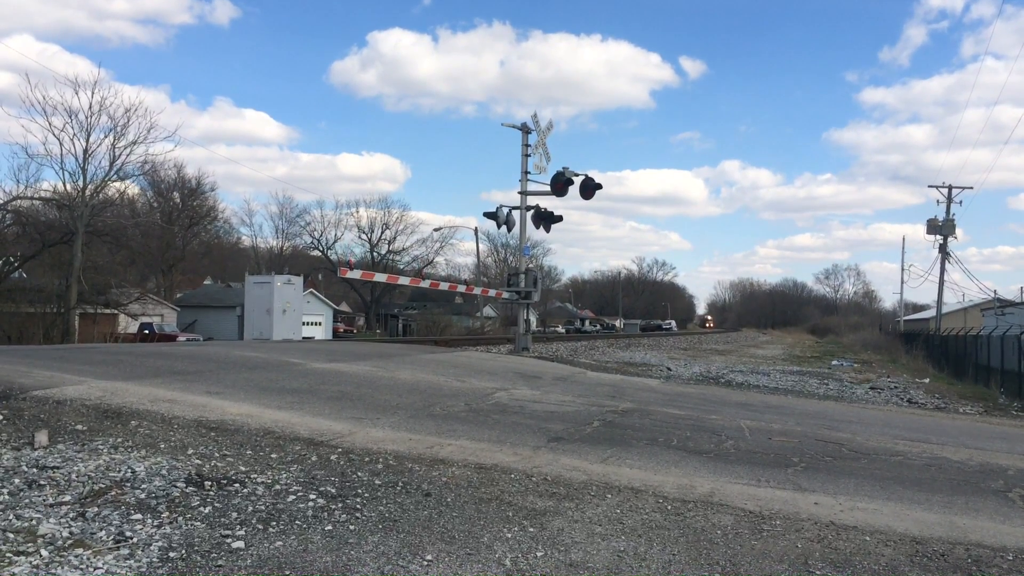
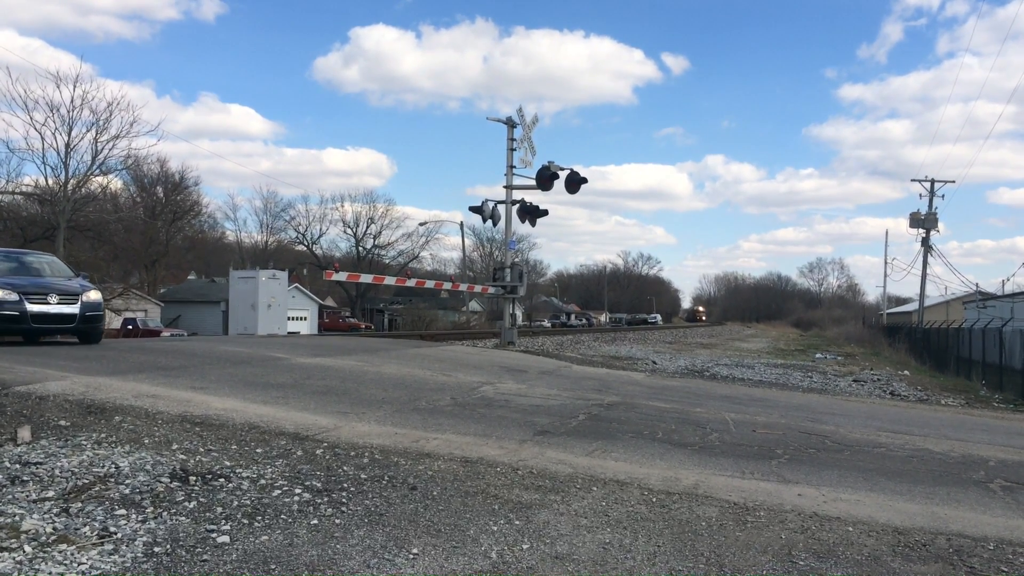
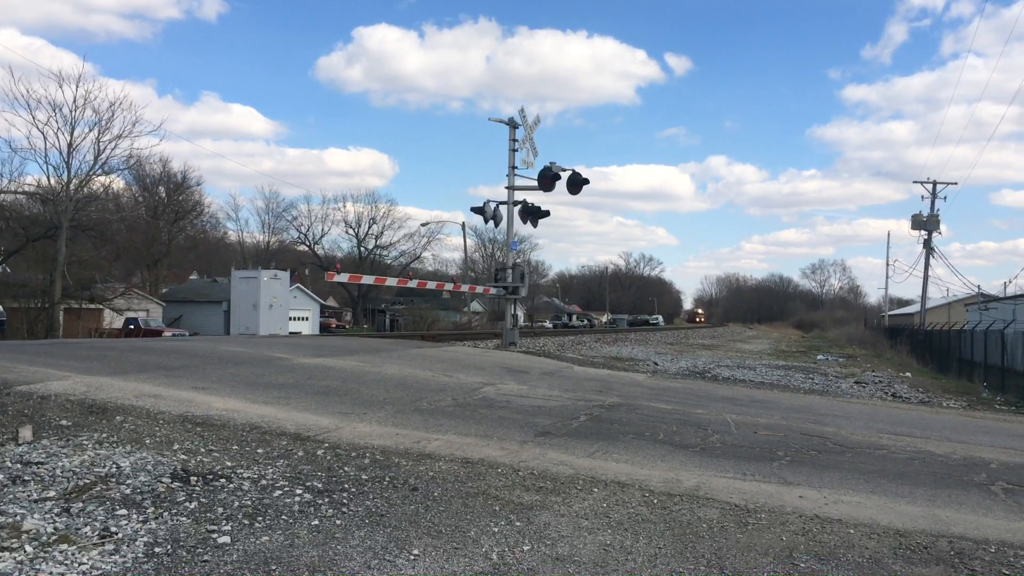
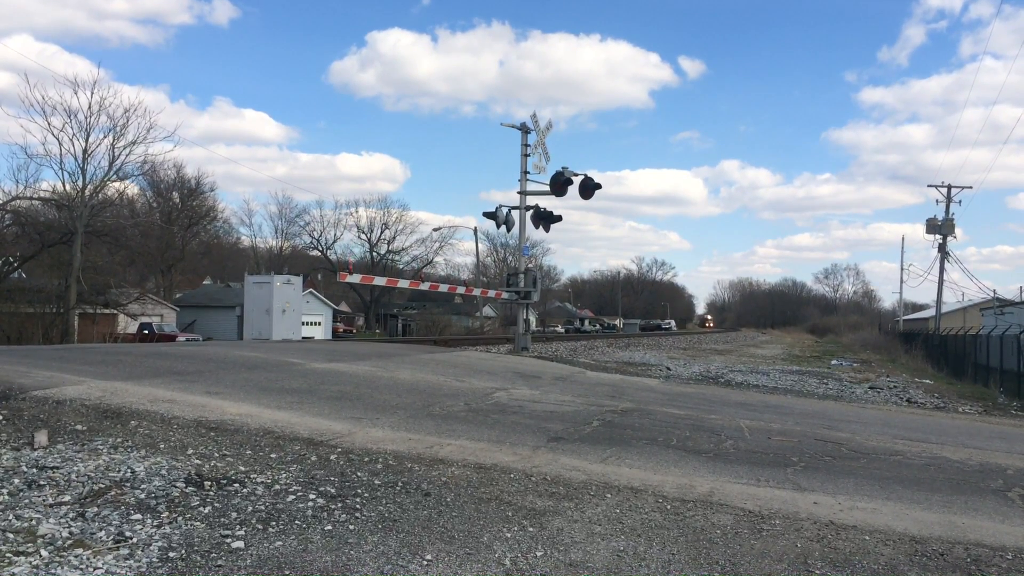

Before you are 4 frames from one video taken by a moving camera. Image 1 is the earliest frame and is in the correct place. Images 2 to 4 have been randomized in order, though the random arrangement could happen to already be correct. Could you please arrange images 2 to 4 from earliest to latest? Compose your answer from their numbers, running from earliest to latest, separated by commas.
4, 3, 2
